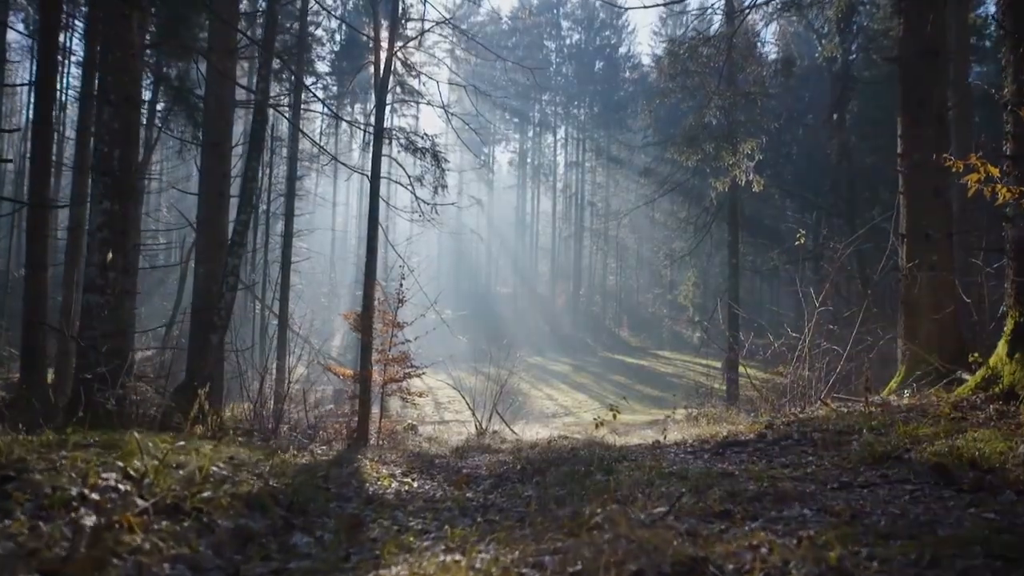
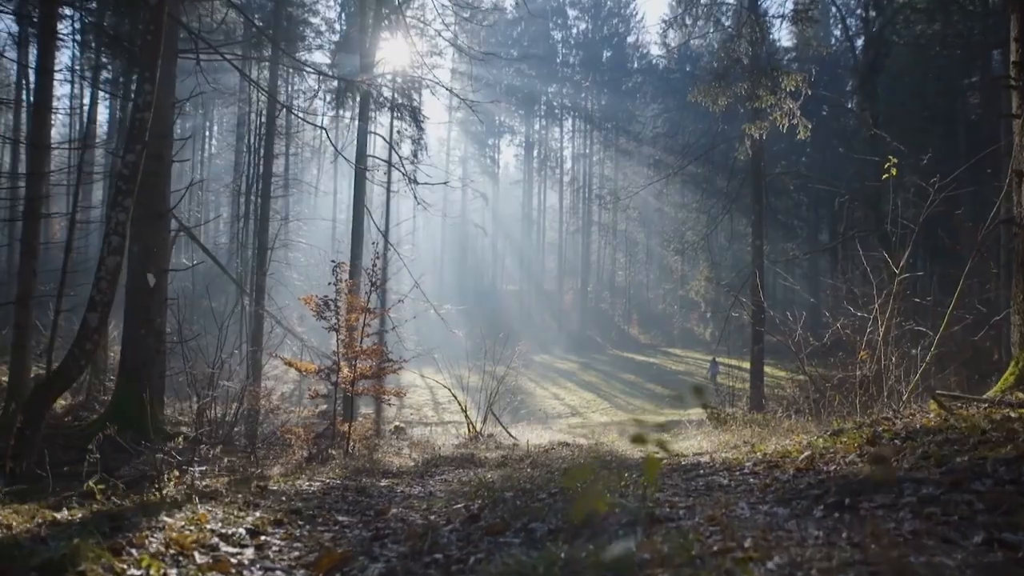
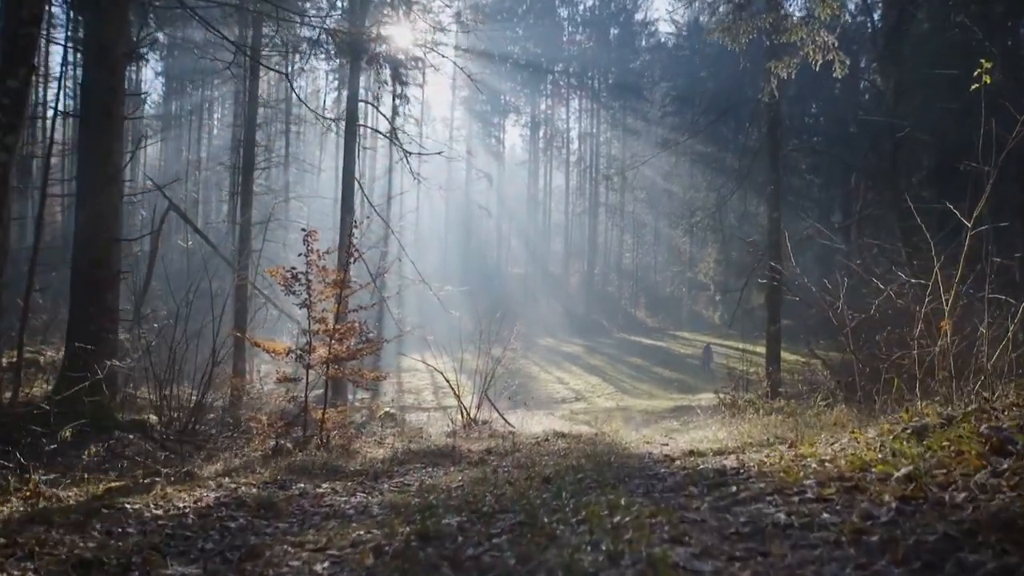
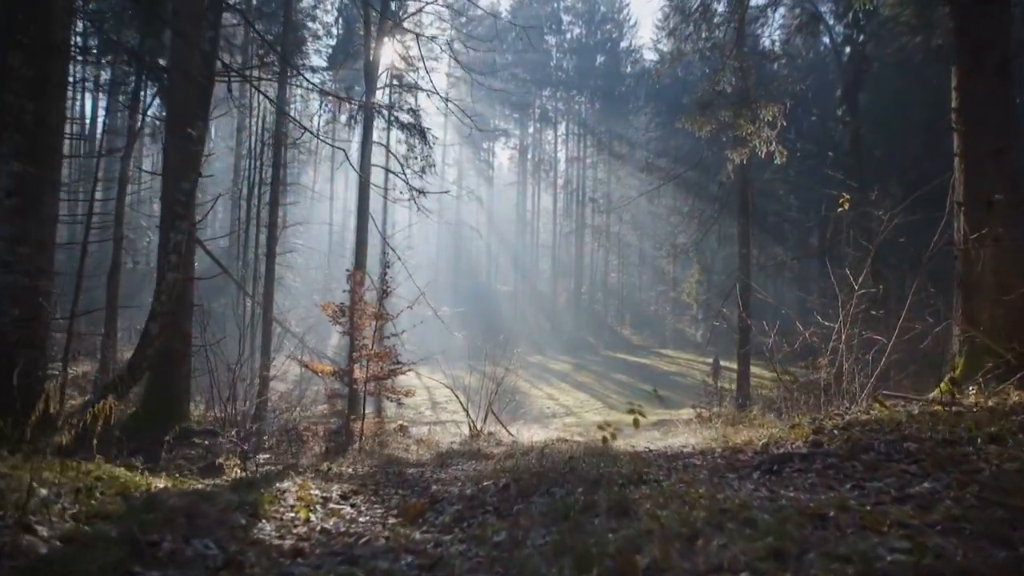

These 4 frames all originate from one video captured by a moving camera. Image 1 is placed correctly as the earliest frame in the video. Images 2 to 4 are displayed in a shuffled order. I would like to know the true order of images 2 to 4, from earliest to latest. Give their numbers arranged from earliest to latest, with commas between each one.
4, 2, 3
